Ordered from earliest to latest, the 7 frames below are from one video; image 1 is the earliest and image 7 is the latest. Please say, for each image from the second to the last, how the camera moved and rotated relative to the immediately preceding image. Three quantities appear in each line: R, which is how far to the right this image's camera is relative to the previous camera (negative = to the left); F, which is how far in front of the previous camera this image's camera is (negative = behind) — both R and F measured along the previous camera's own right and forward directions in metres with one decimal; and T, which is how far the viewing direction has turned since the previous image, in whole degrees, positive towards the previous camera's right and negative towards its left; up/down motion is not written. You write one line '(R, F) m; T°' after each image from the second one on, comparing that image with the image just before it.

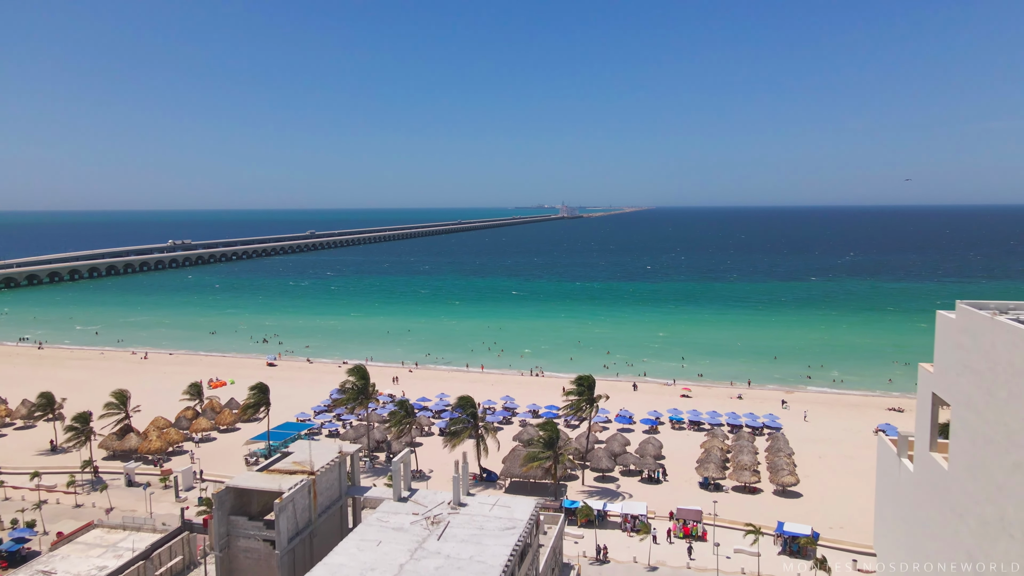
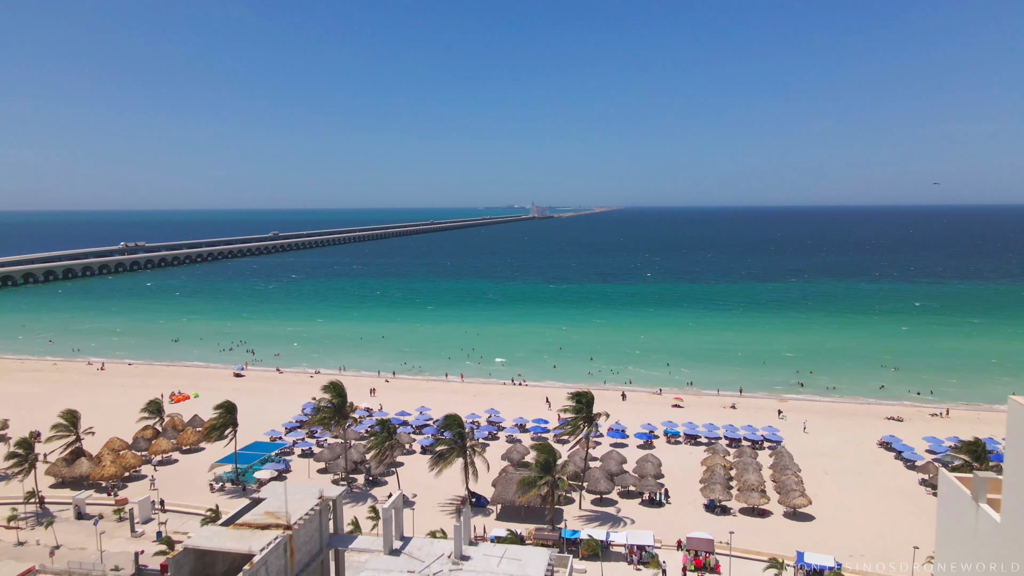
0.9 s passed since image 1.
(-0.8, +1.9) m; +3°
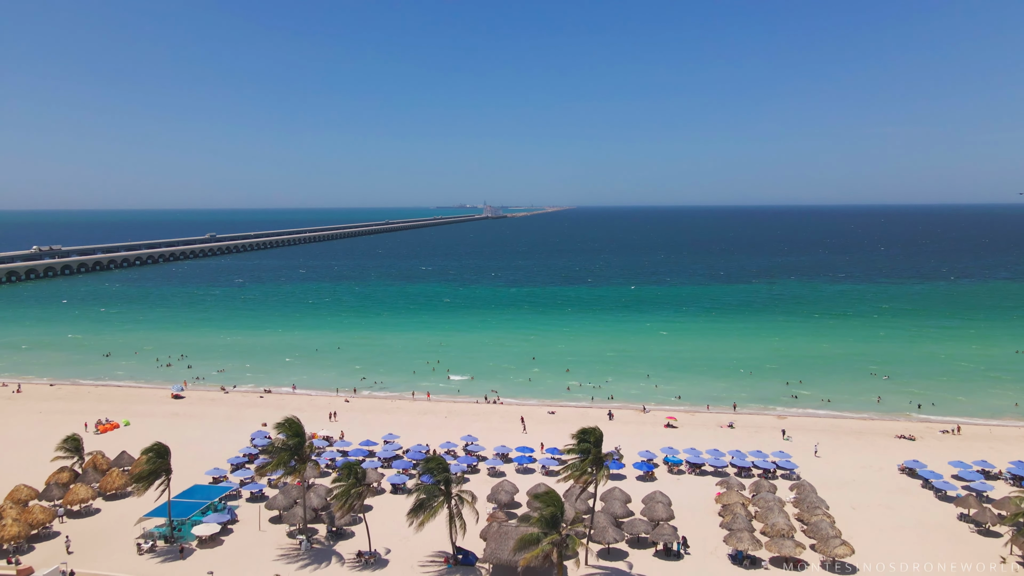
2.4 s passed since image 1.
(-1.3, +3.8) m; +4°
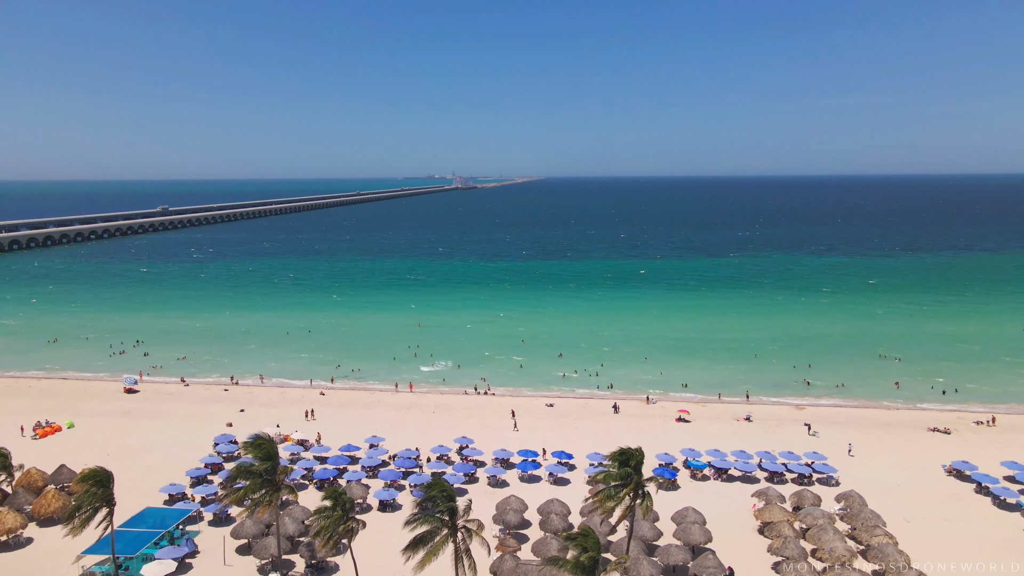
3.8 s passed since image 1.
(-1.3, +3.8) m; +3°
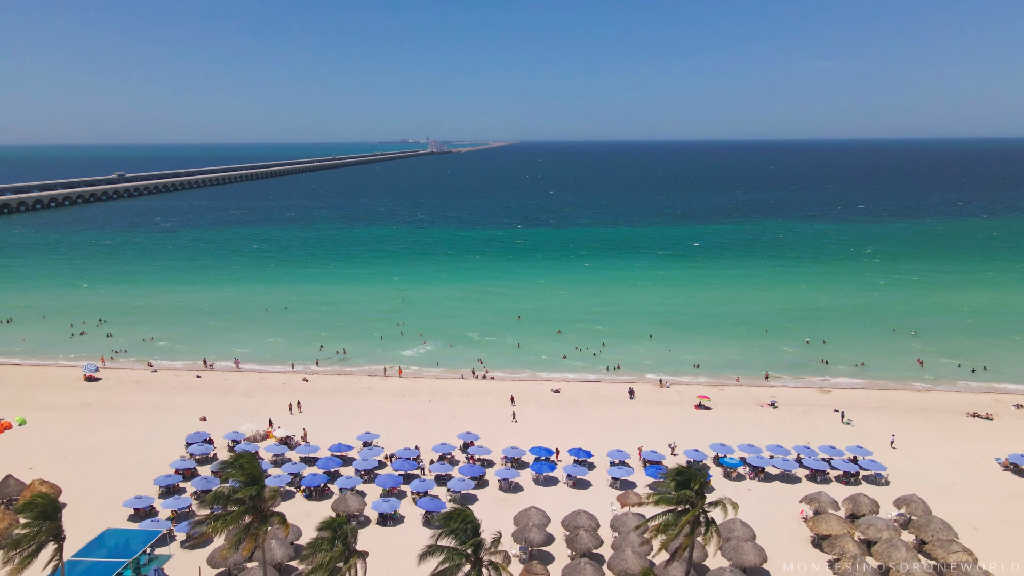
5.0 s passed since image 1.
(-1.3, +3.2) m; +2°
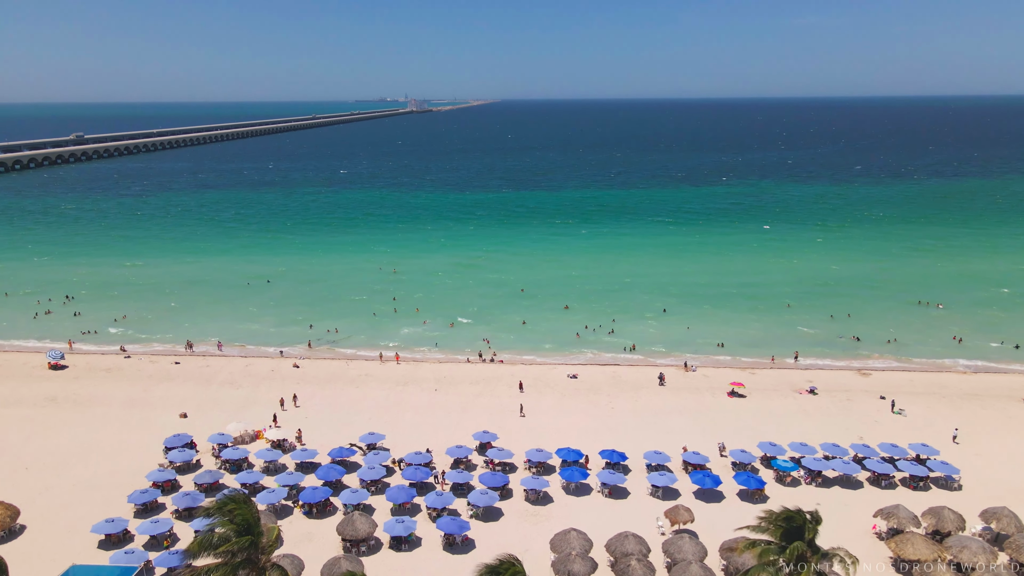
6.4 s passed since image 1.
(-1.5, +3.1) m; +2°
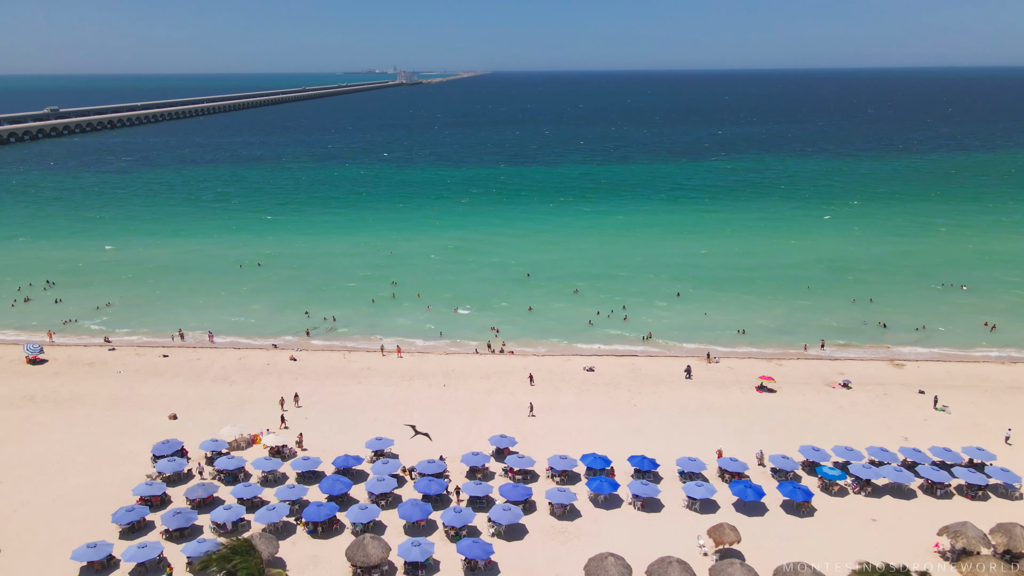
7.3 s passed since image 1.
(-1.0, +2.0) m; +1°
